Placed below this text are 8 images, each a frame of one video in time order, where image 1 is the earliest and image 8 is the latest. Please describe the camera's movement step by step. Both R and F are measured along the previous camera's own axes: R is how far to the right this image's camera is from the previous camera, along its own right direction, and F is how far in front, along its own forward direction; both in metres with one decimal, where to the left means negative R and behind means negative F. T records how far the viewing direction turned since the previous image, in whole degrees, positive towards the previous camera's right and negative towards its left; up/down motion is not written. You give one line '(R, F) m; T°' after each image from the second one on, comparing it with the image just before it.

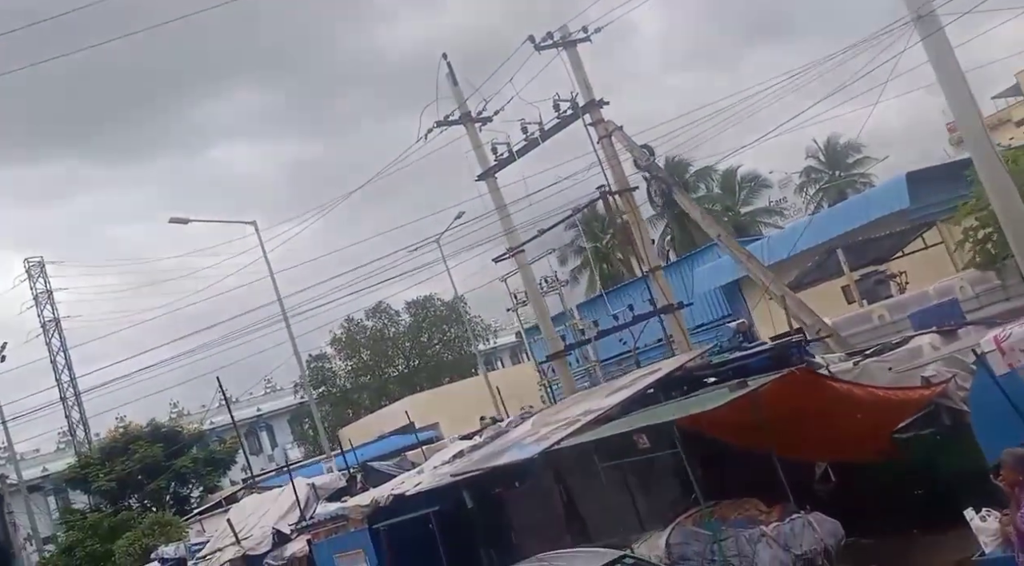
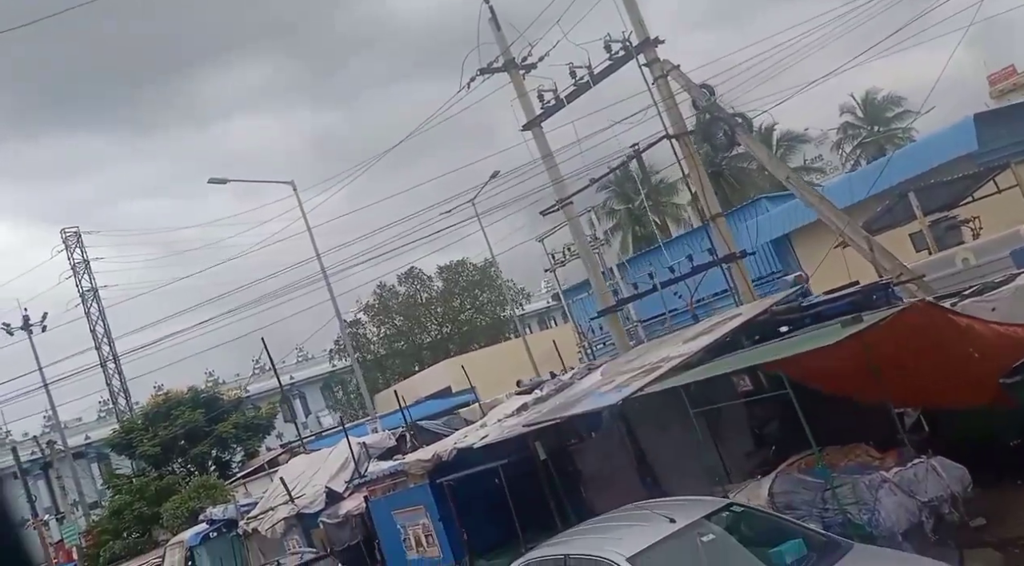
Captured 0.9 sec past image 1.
(-0.4, +0.5) m; -2°
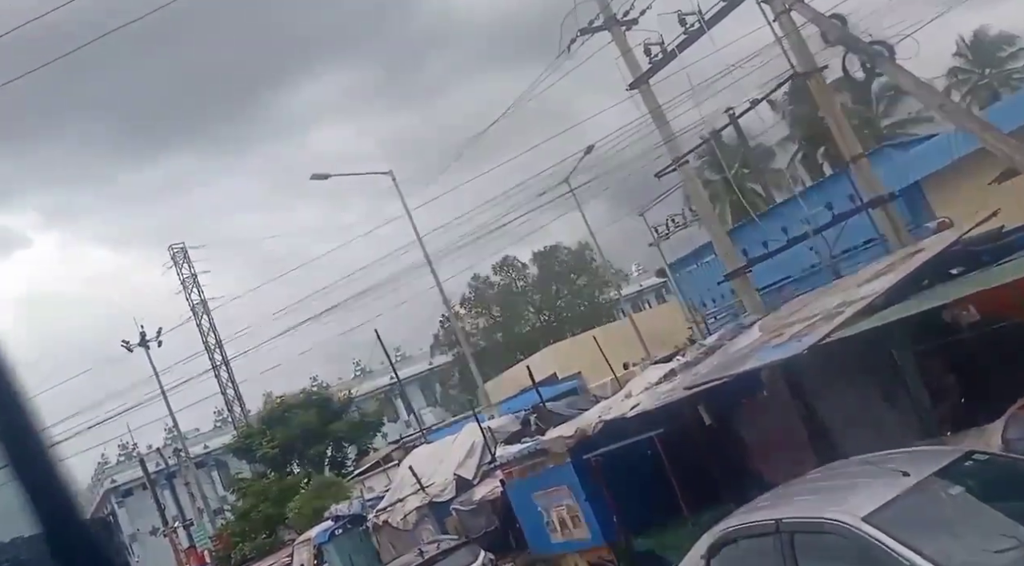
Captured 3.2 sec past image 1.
(-0.5, +0.9) m; -5°
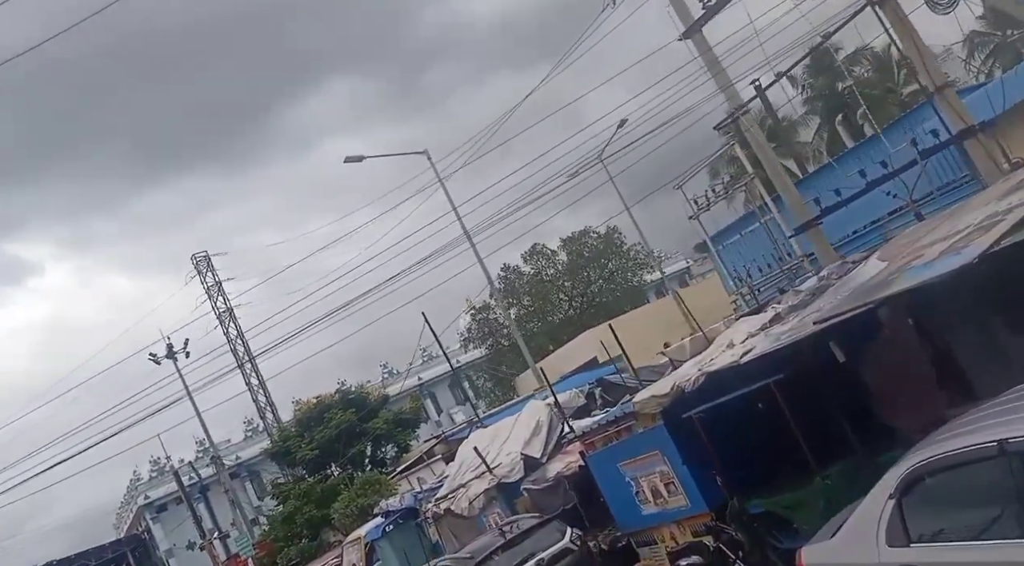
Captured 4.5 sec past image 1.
(-0.7, +1.0) m; -1°
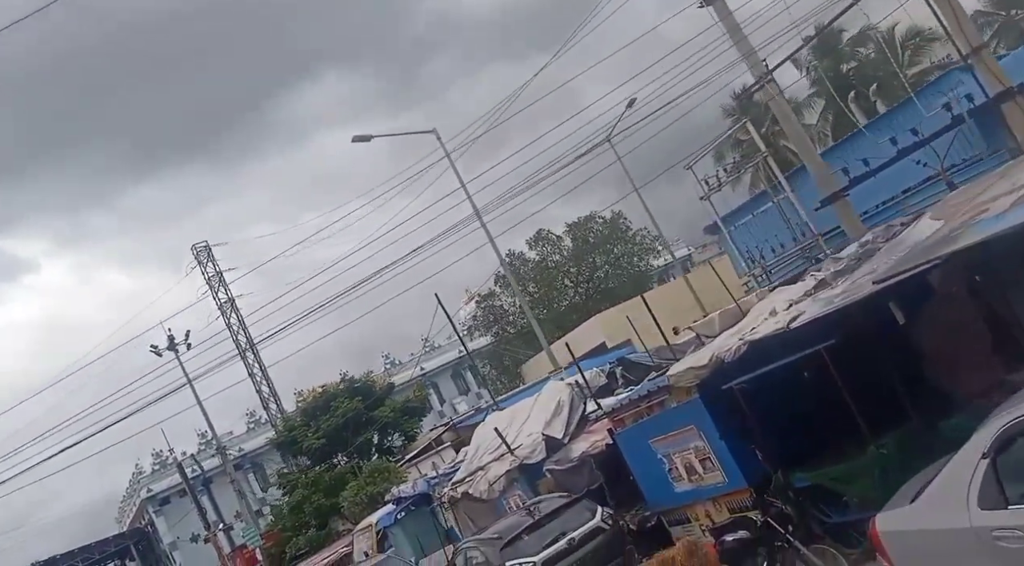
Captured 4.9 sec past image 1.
(-0.3, +0.5) m; 0°
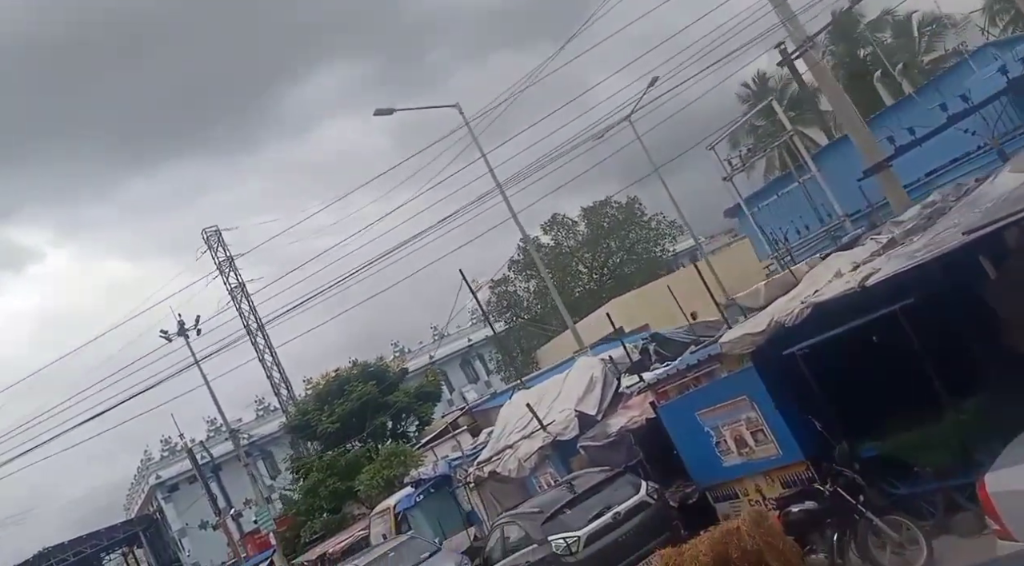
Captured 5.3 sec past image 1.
(-0.4, +0.5) m; -1°
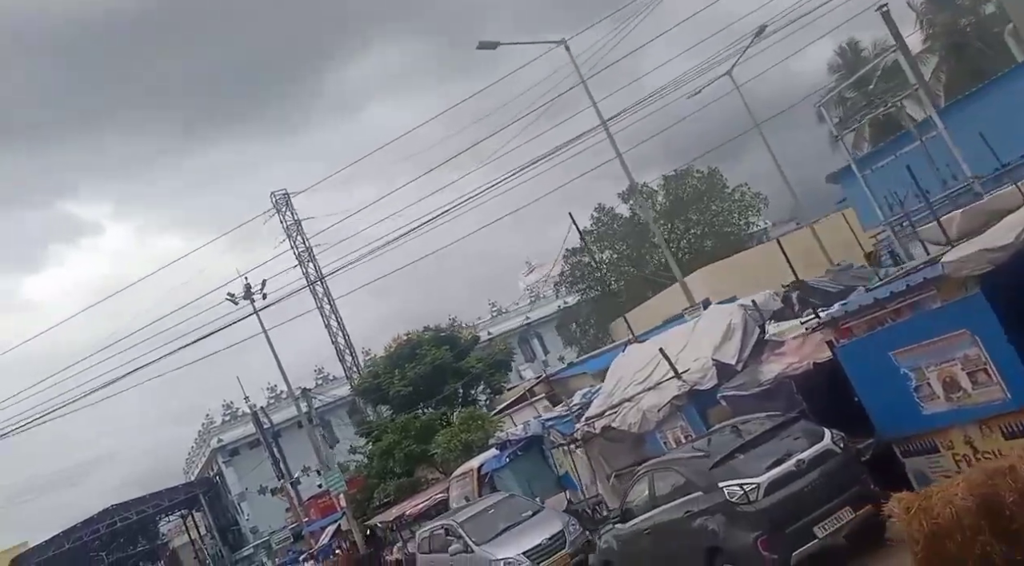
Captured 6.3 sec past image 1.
(-1.1, +1.5) m; -3°
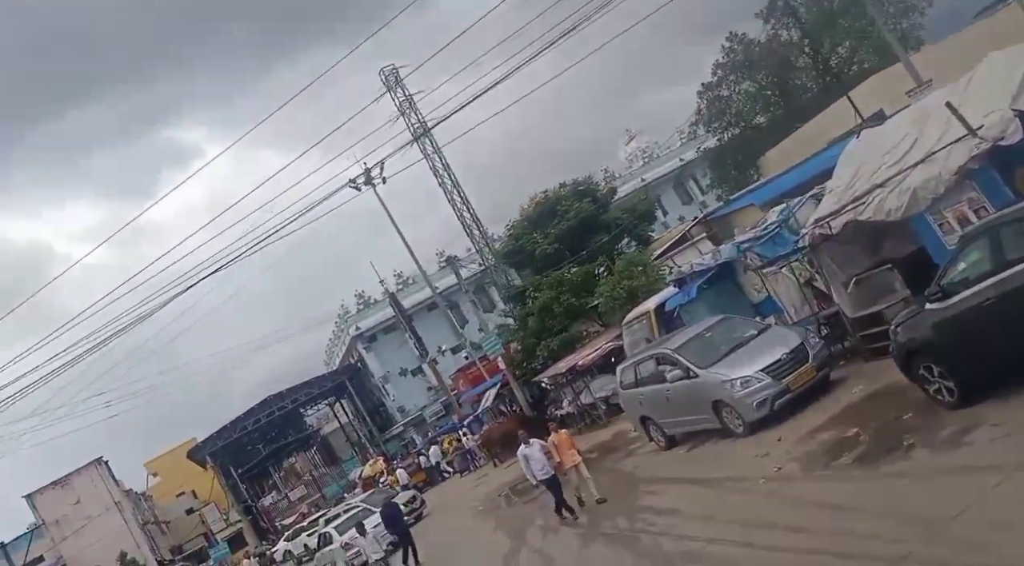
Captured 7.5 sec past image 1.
(-1.9, +2.1) m; -7°
